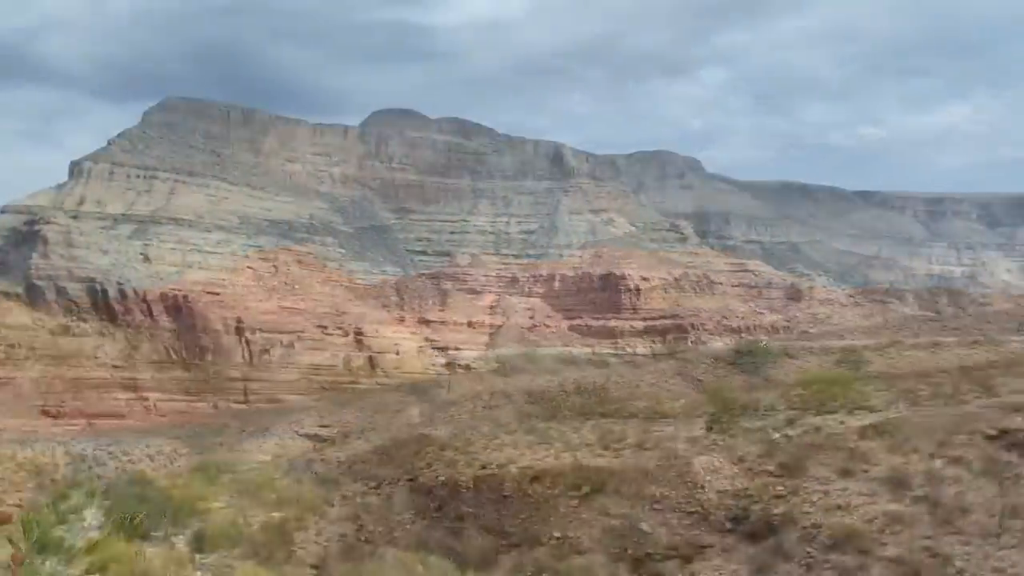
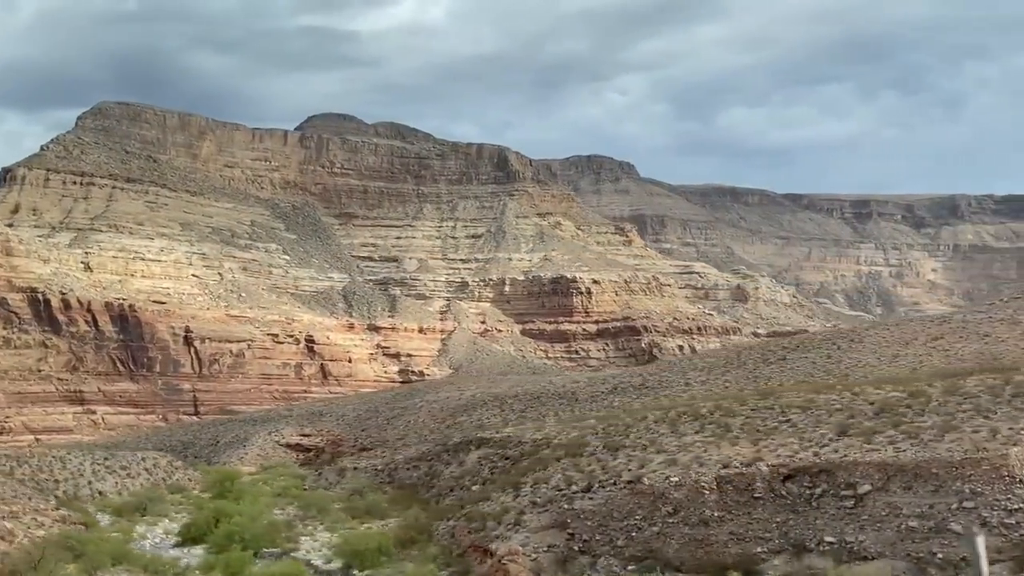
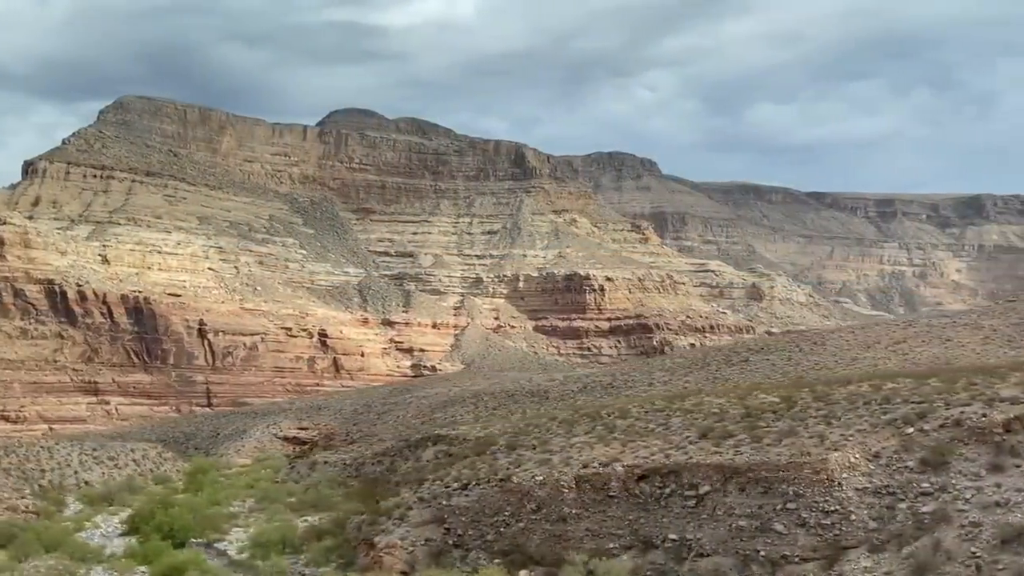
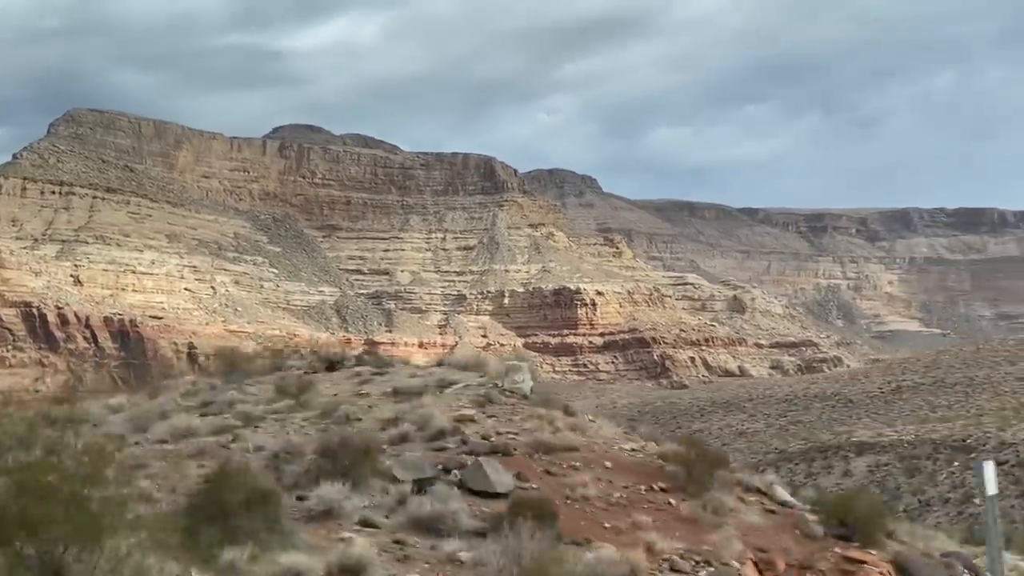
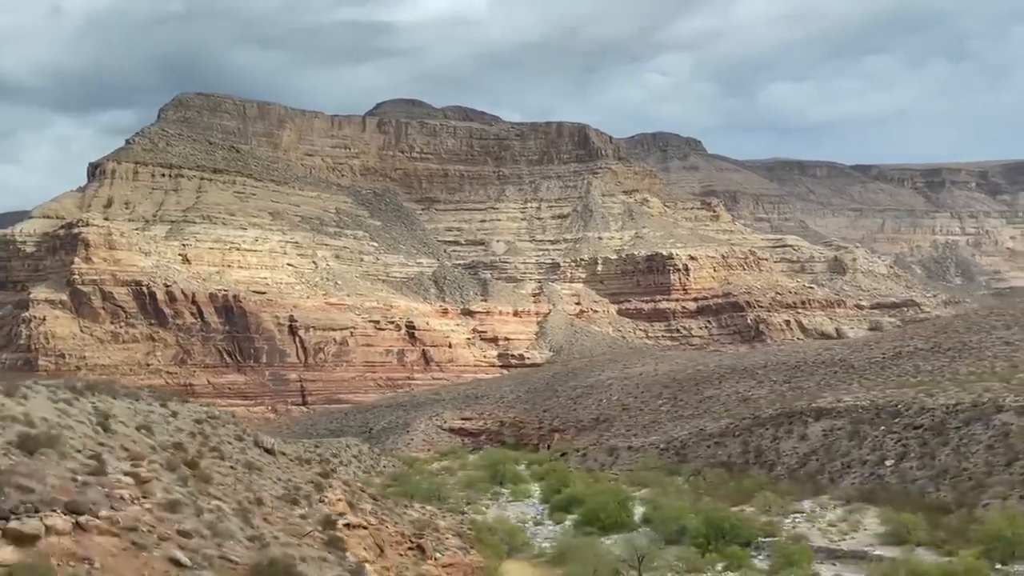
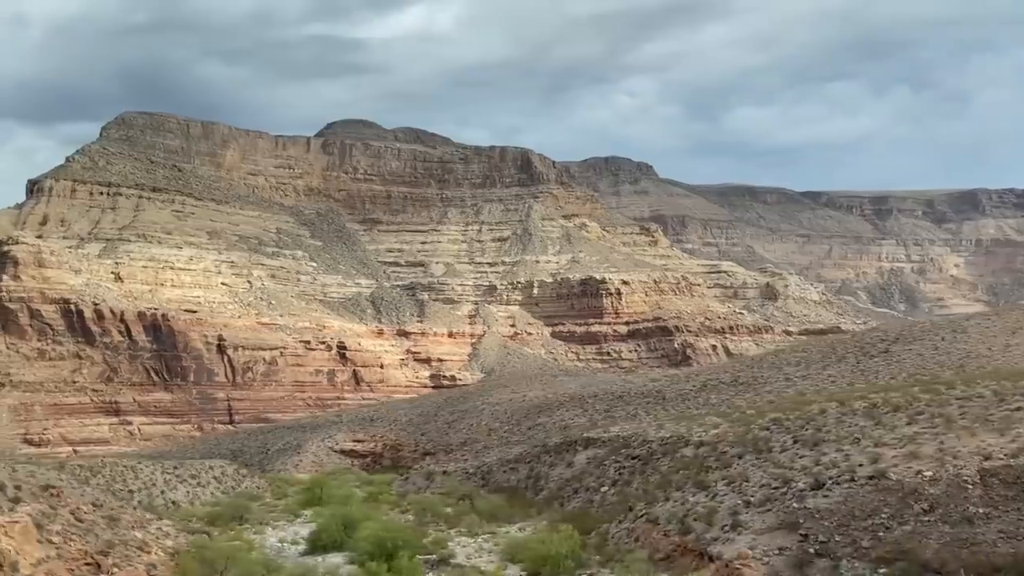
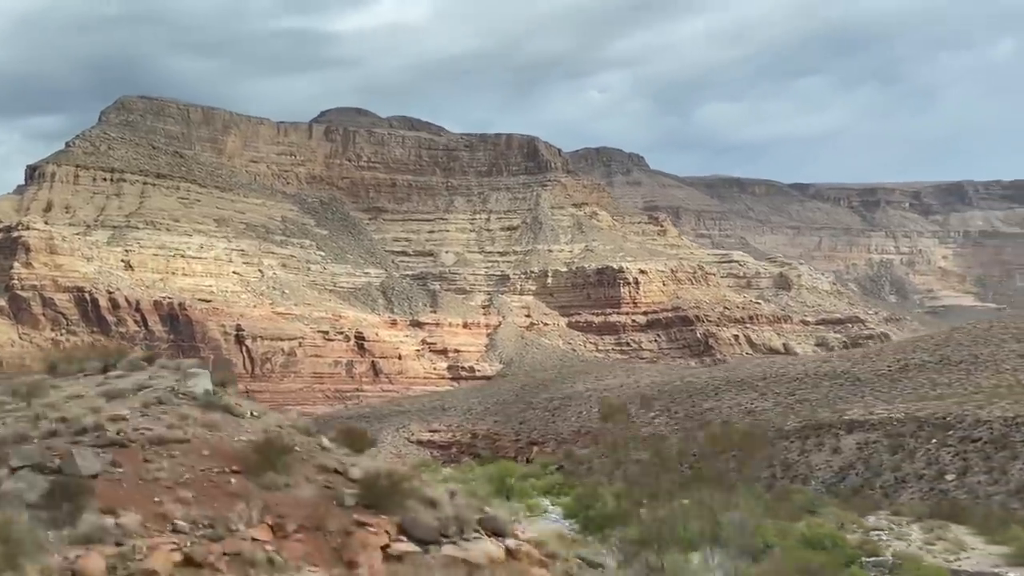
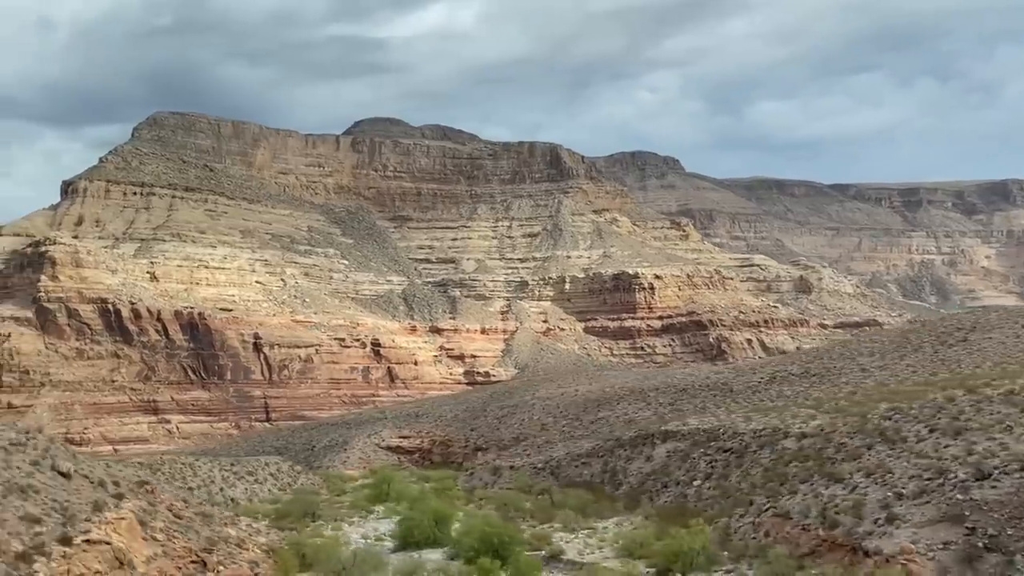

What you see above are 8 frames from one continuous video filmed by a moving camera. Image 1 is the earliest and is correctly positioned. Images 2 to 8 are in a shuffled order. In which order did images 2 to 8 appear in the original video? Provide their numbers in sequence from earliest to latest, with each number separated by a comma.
3, 2, 6, 8, 5, 7, 4
